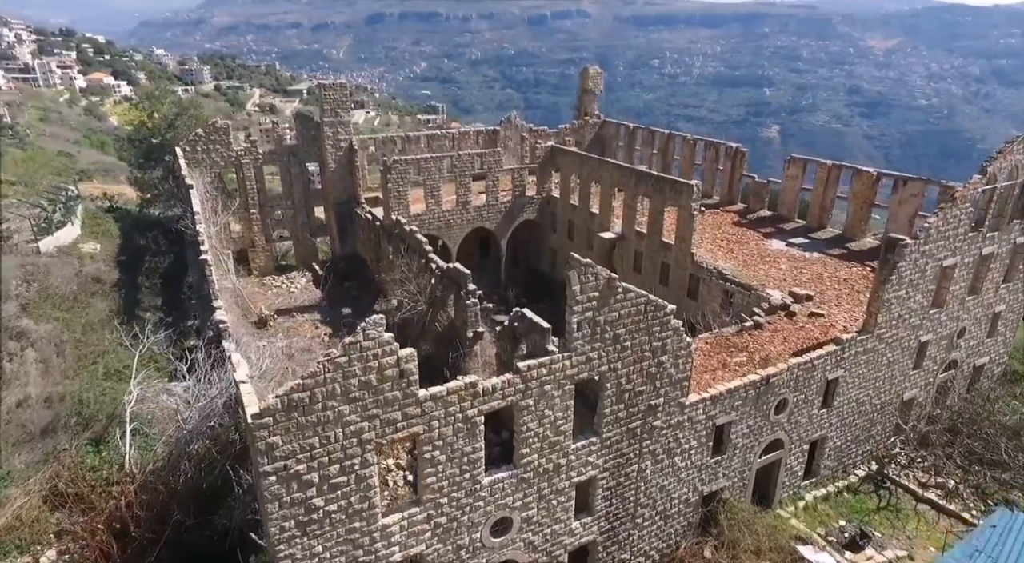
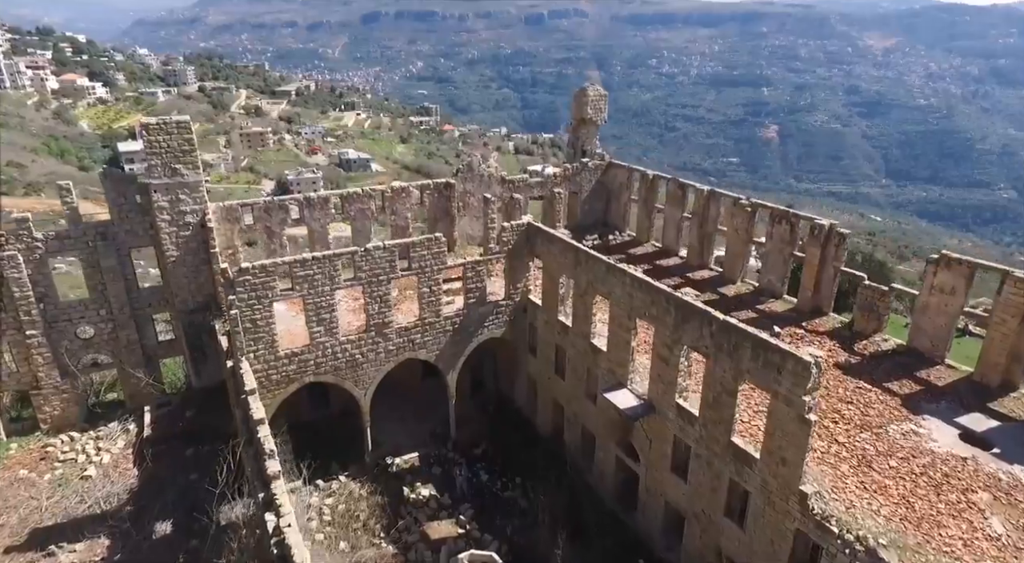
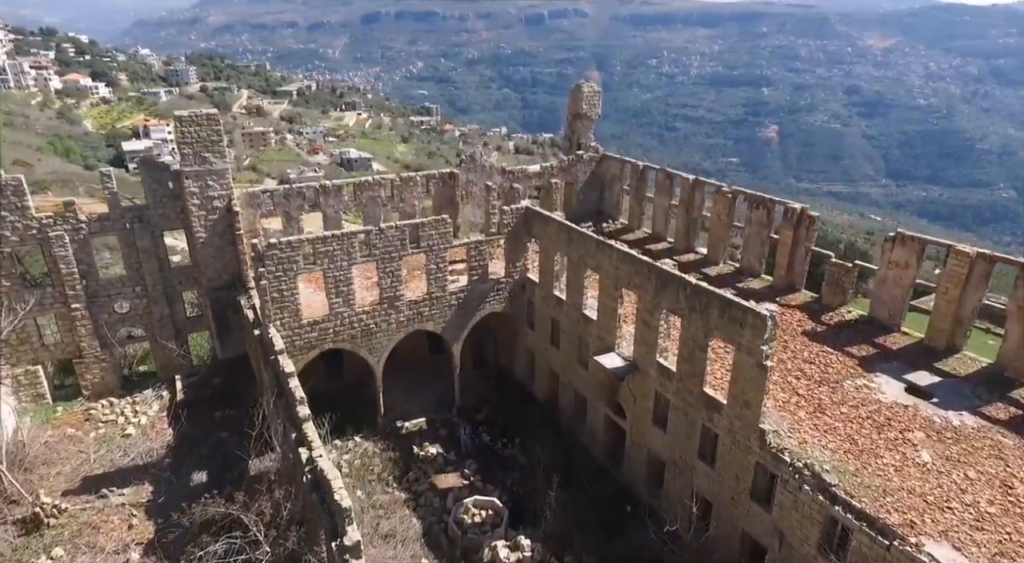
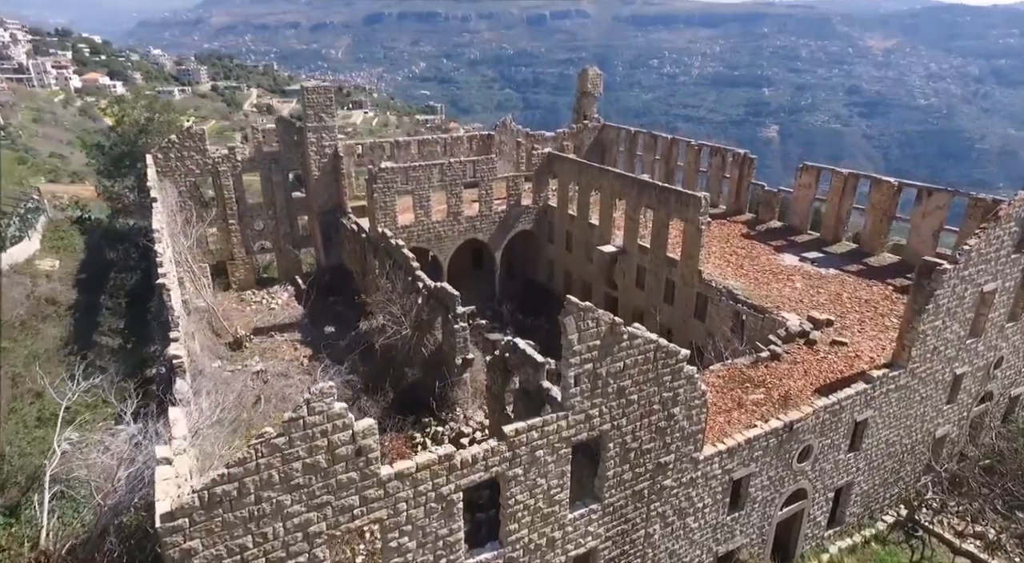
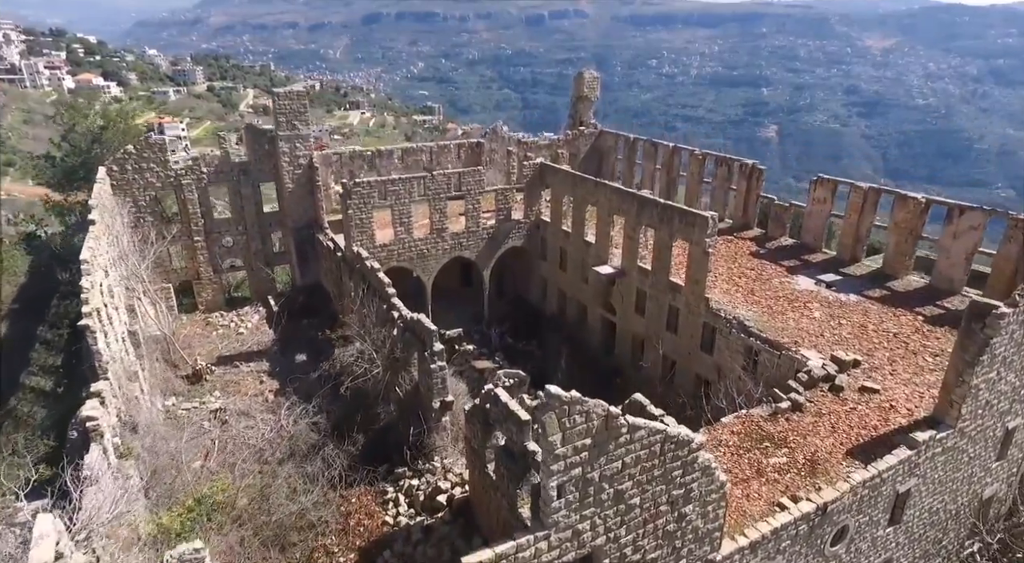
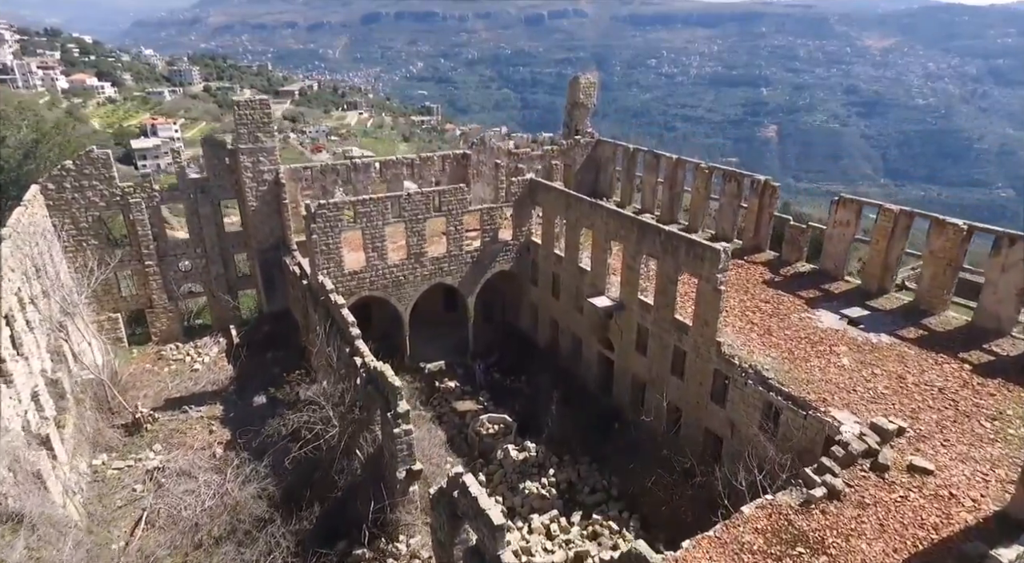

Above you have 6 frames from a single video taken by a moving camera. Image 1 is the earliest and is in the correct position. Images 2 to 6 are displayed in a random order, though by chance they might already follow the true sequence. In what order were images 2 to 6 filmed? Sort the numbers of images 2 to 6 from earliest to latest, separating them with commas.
4, 5, 6, 3, 2
